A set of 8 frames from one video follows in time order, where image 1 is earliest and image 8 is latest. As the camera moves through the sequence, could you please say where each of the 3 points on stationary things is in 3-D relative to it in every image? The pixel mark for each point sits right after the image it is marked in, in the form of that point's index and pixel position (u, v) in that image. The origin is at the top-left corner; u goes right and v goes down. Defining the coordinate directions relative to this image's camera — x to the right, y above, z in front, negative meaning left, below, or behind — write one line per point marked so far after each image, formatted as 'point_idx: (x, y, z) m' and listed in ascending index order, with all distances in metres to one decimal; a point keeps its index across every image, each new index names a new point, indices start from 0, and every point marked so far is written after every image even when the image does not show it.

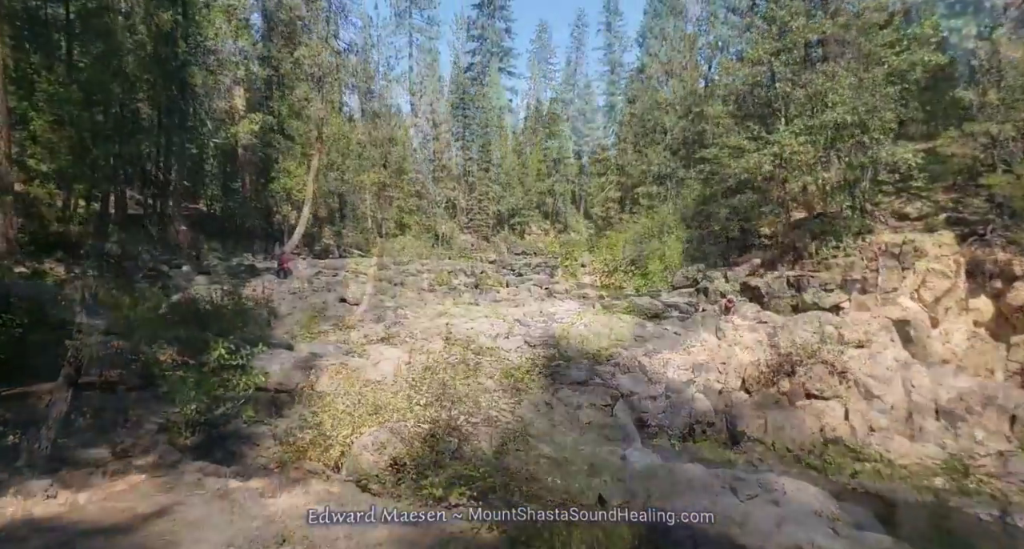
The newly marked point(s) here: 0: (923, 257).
0: (+10.8, +0.5, +14.7) m
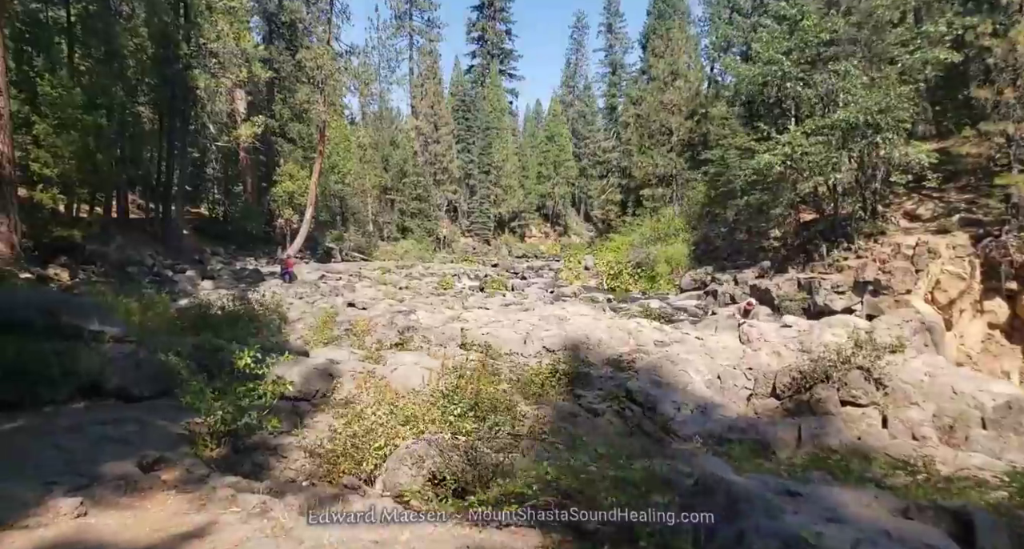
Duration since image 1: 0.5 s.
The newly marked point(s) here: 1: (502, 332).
0: (+11.1, +0.5, +14.5) m
1: (-0.2, -1.1, +10.1) m
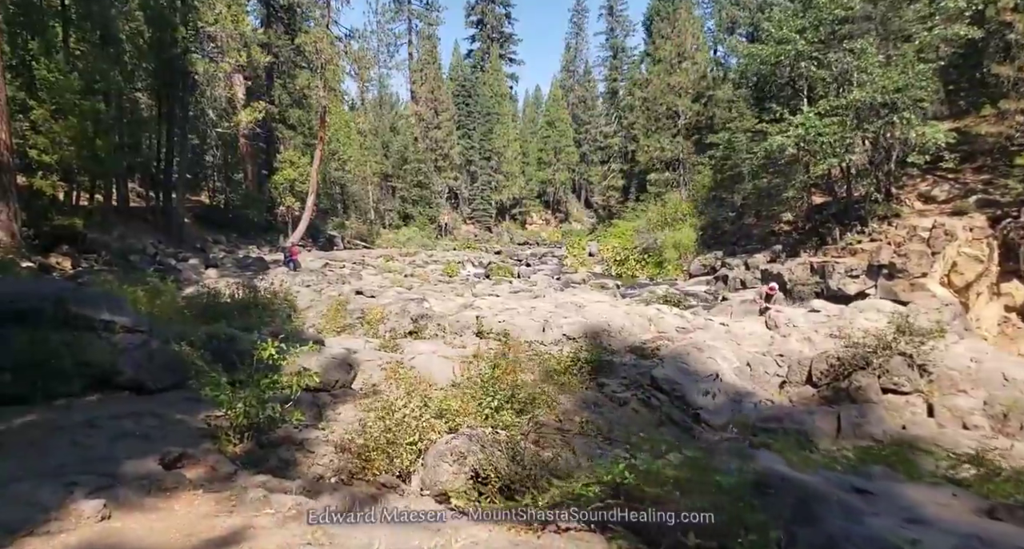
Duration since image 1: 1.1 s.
0: (+11.4, +0.9, +14.3) m
1: (+0.1, -0.8, +9.9) m
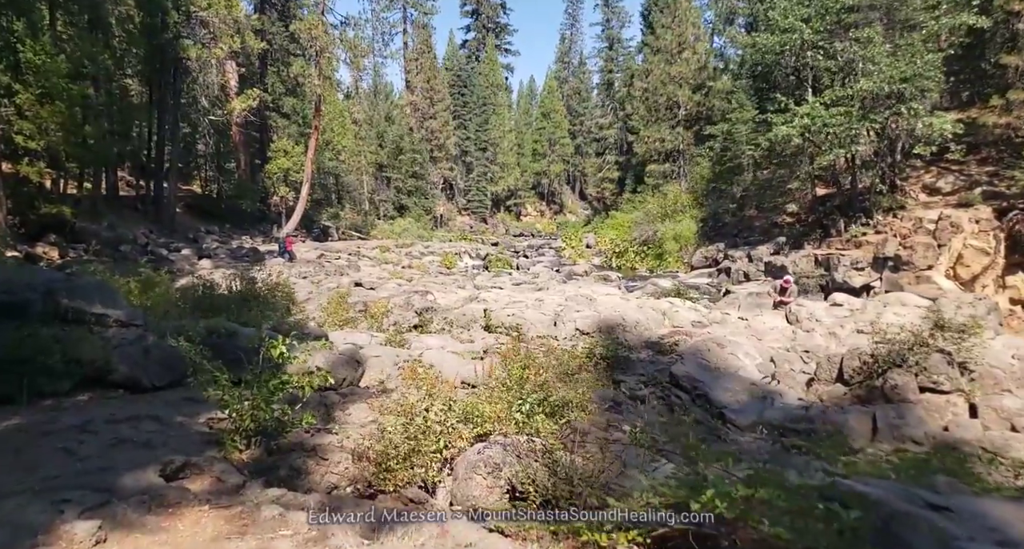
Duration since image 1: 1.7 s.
0: (+11.5, +1.1, +14.1) m
1: (+0.3, -0.7, +9.6) m
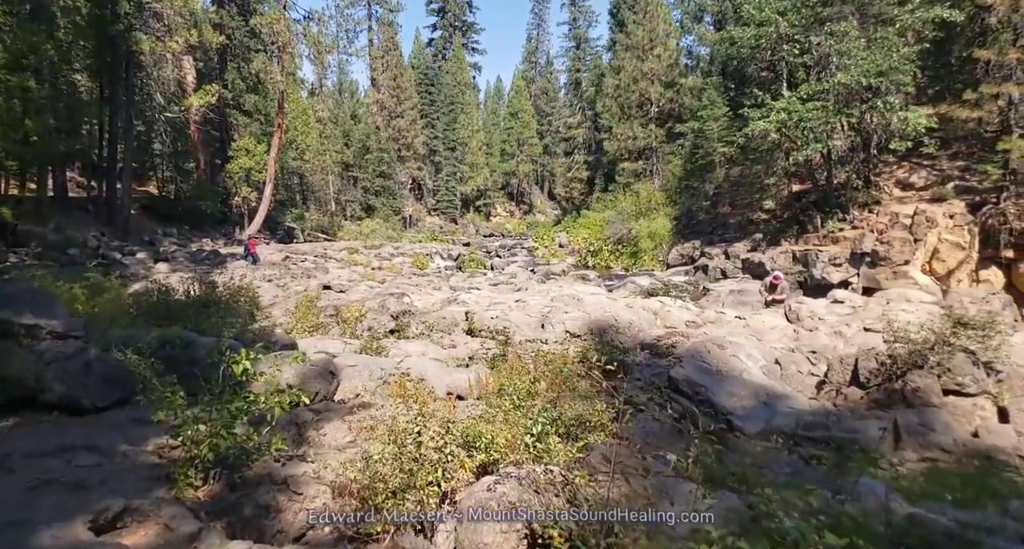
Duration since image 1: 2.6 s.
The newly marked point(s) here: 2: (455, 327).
0: (+10.9, +1.2, +14.2) m
1: (0.0, -0.7, +9.1) m
2: (-0.9, -0.9, +9.1) m
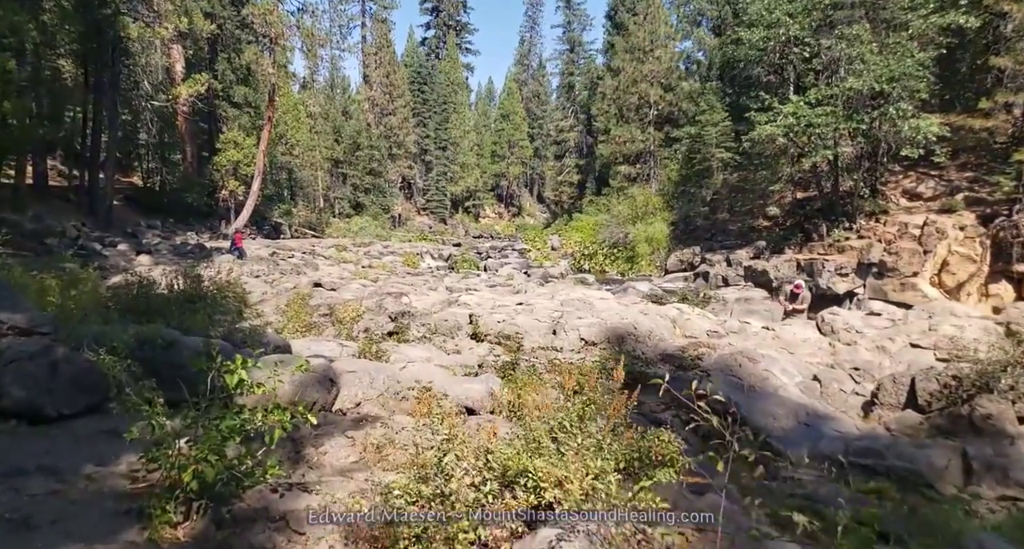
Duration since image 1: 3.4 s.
0: (+11.0, +0.9, +13.9) m
1: (+0.1, -0.7, +8.5) m
2: (-0.8, -0.9, +8.5) m
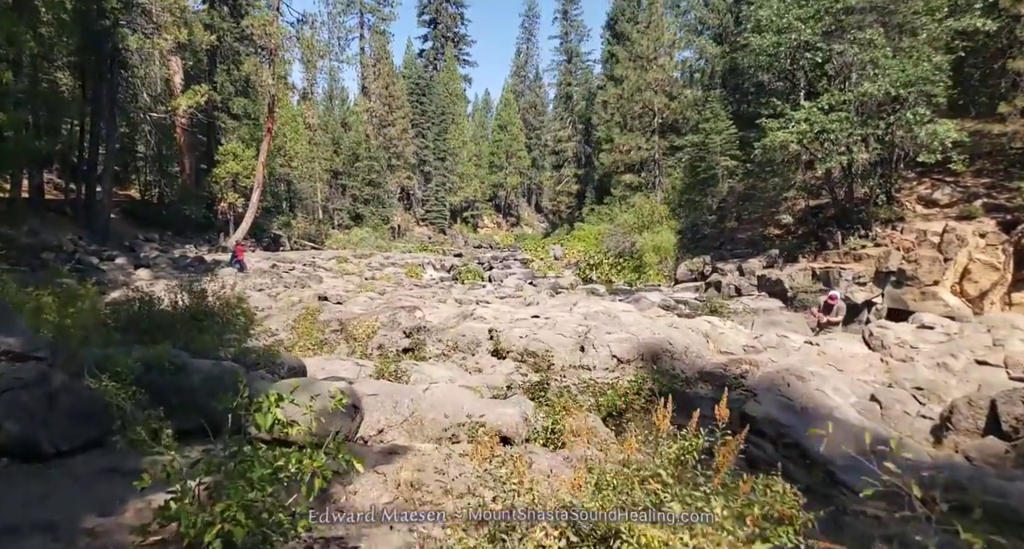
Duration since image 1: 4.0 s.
0: (+11.3, +0.7, +13.5) m
1: (+0.4, -0.9, +8.1) m
2: (-0.5, -1.1, +8.1) m
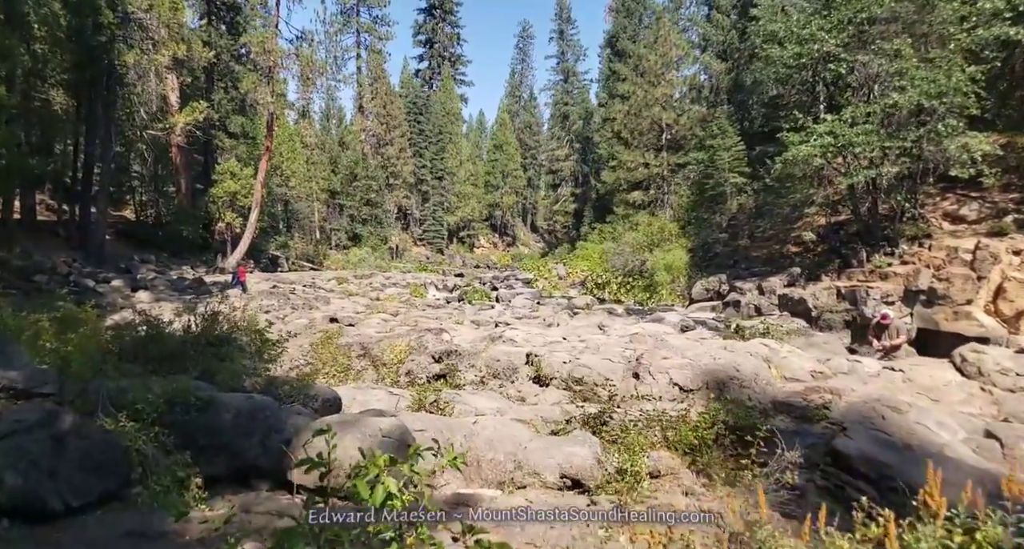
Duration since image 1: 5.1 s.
0: (+11.8, +0.3, +13.1) m
1: (+1.0, -1.2, +7.5) m
2: (+0.1, -1.3, +7.5) m
